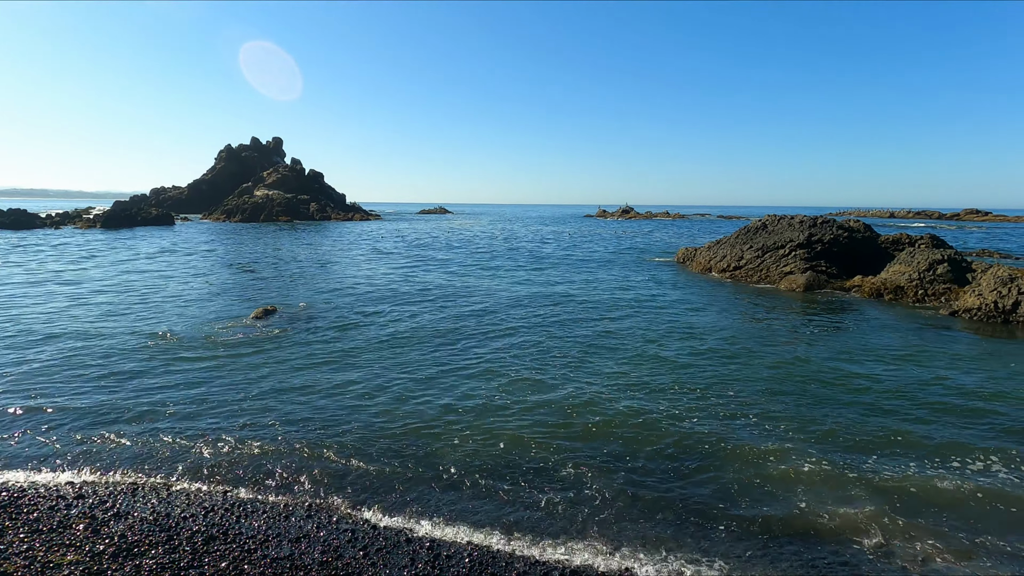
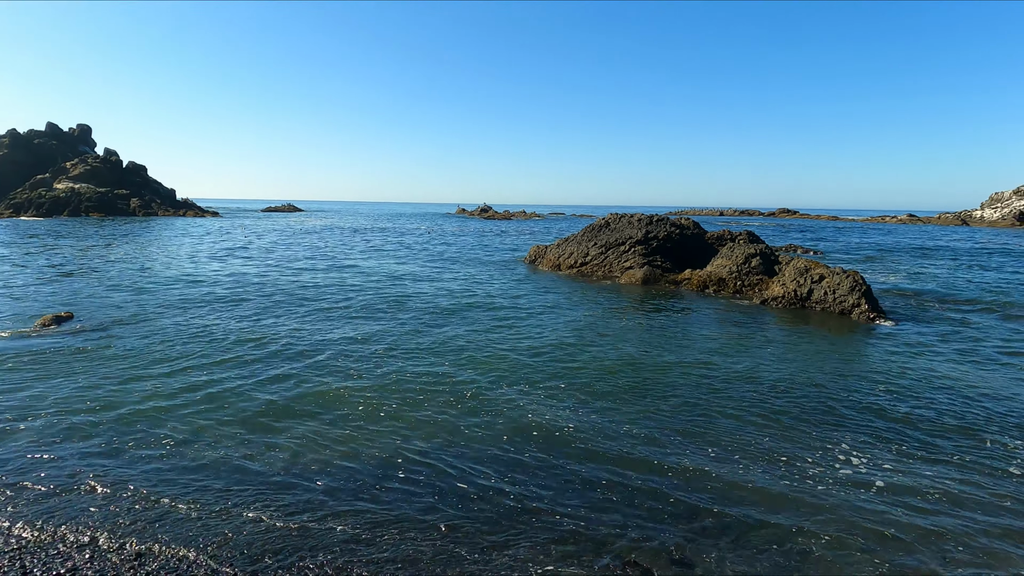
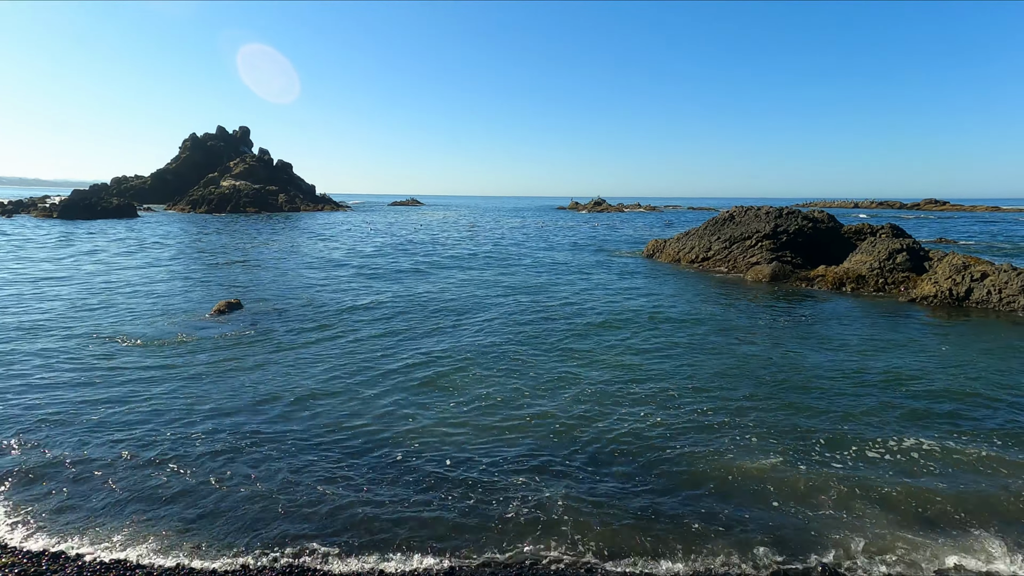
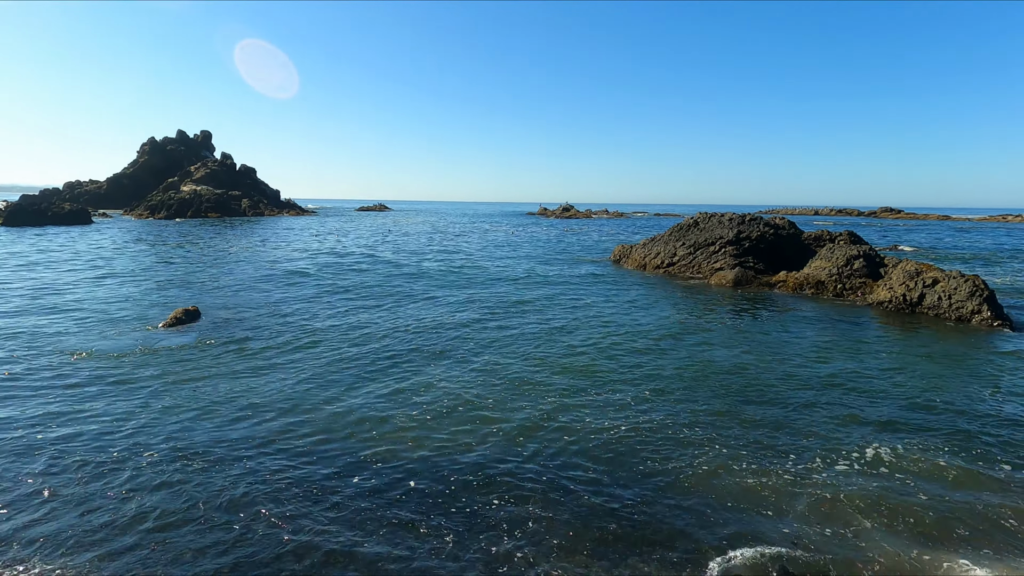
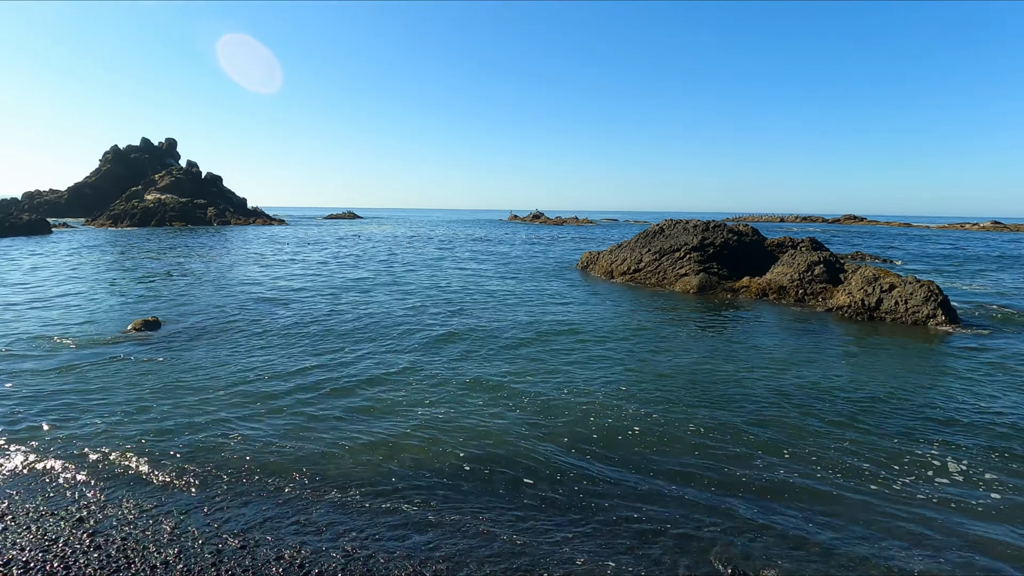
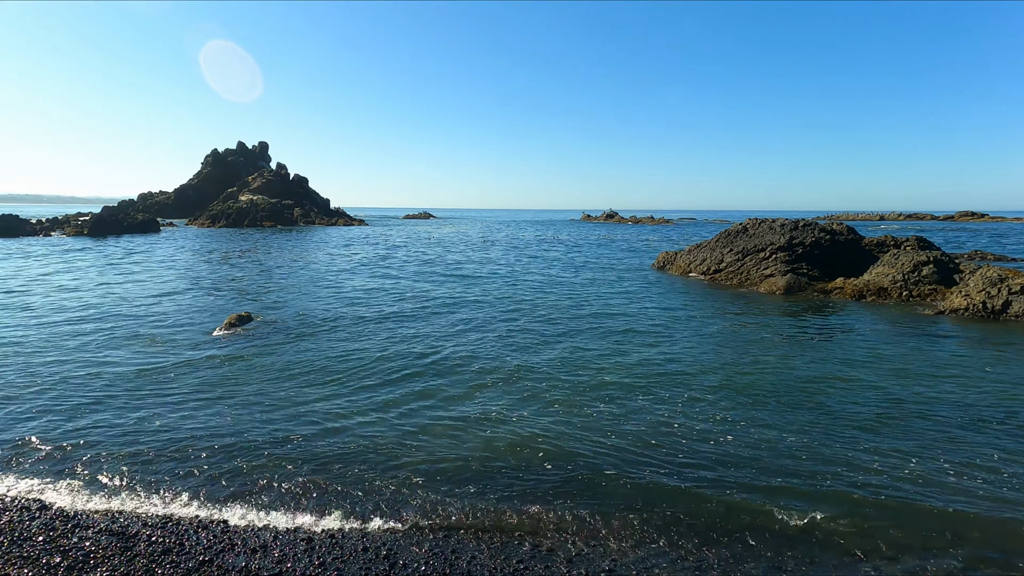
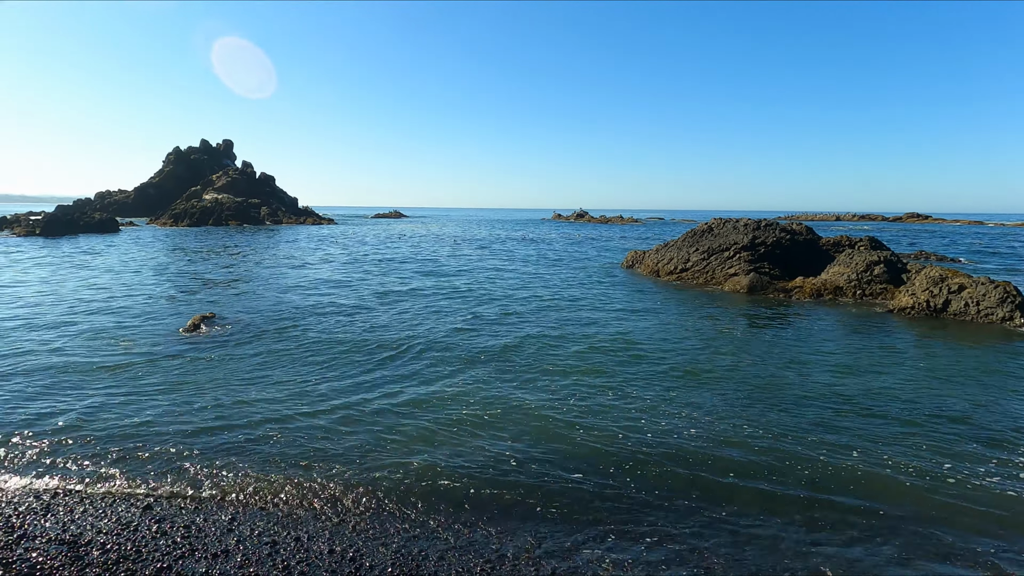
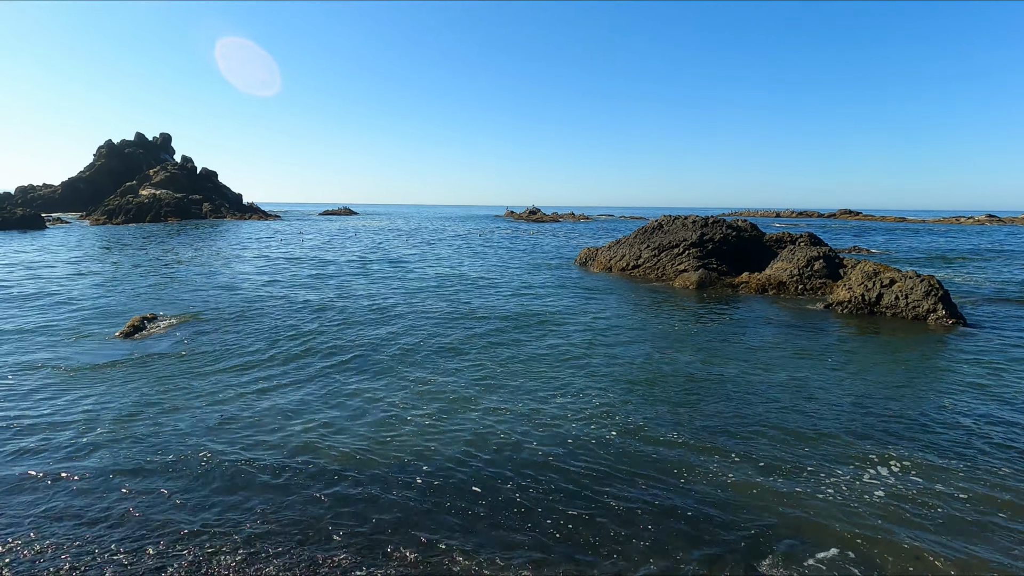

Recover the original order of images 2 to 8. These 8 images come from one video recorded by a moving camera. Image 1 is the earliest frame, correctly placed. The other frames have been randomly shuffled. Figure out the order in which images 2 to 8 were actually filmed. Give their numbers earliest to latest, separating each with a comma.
3, 4, 8, 2, 5, 7, 6
